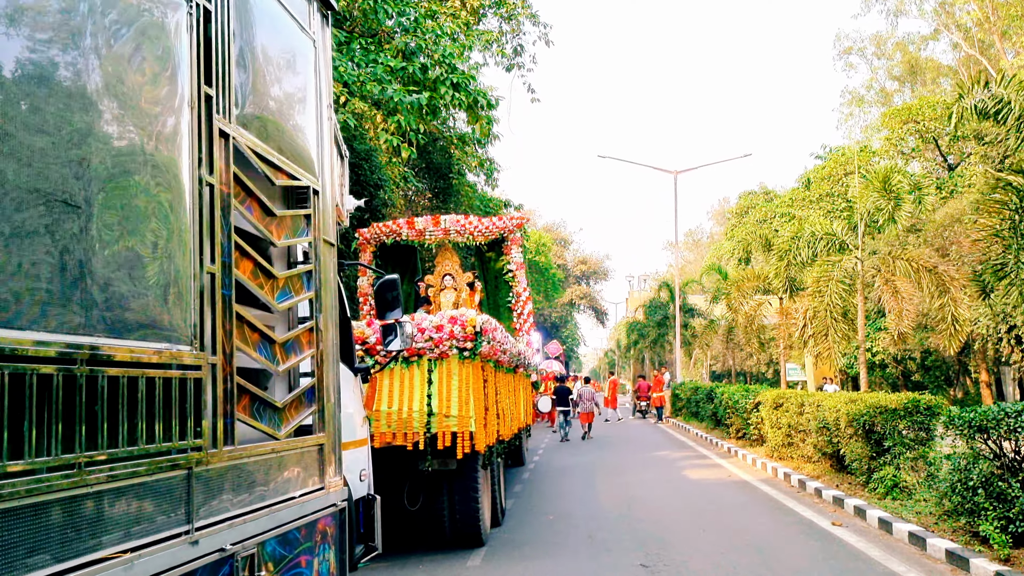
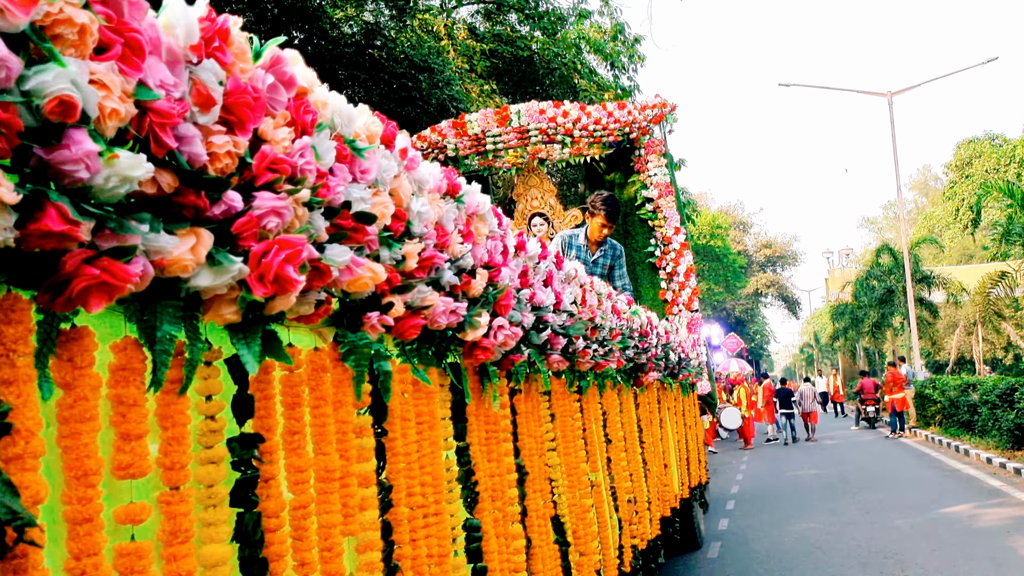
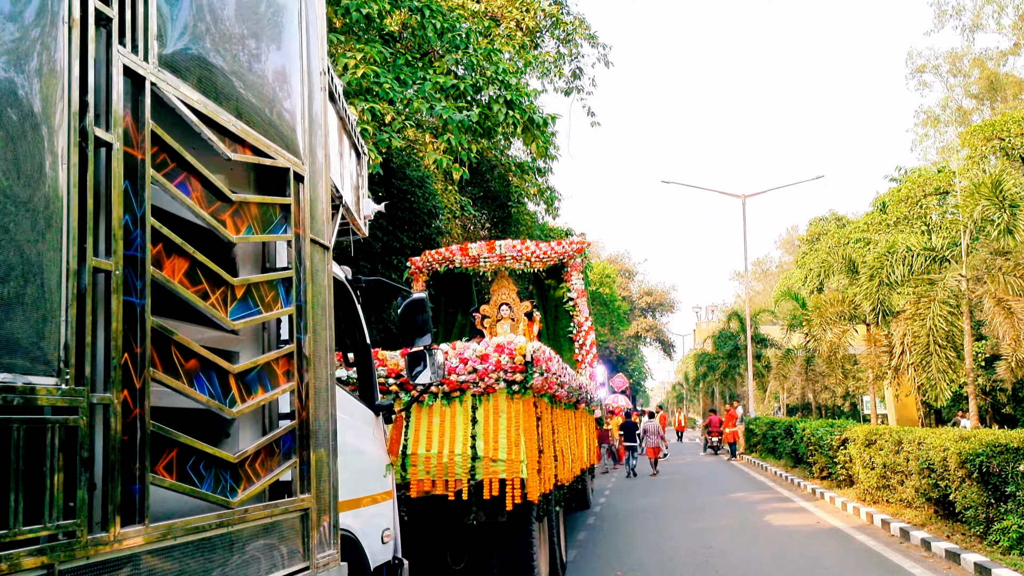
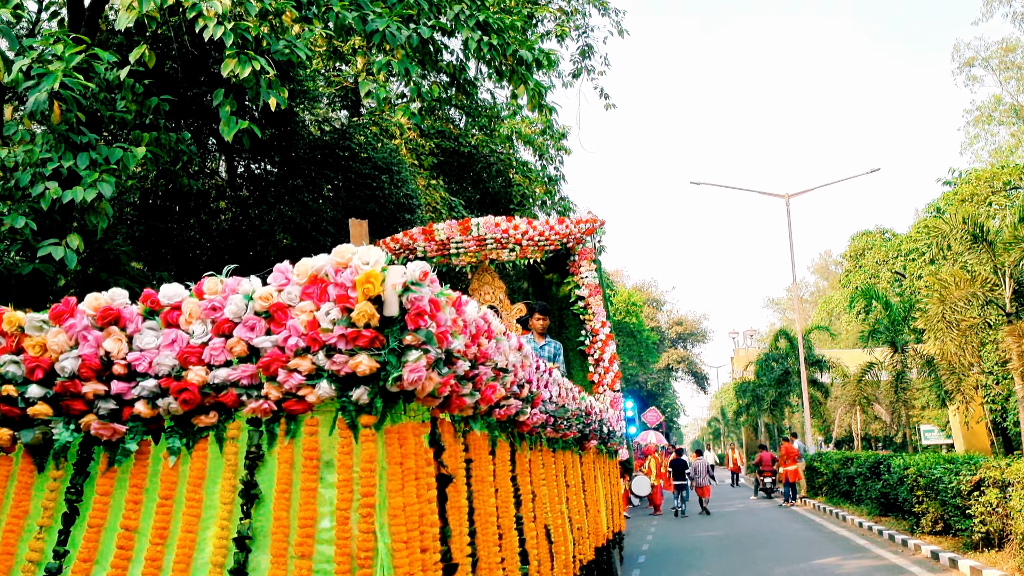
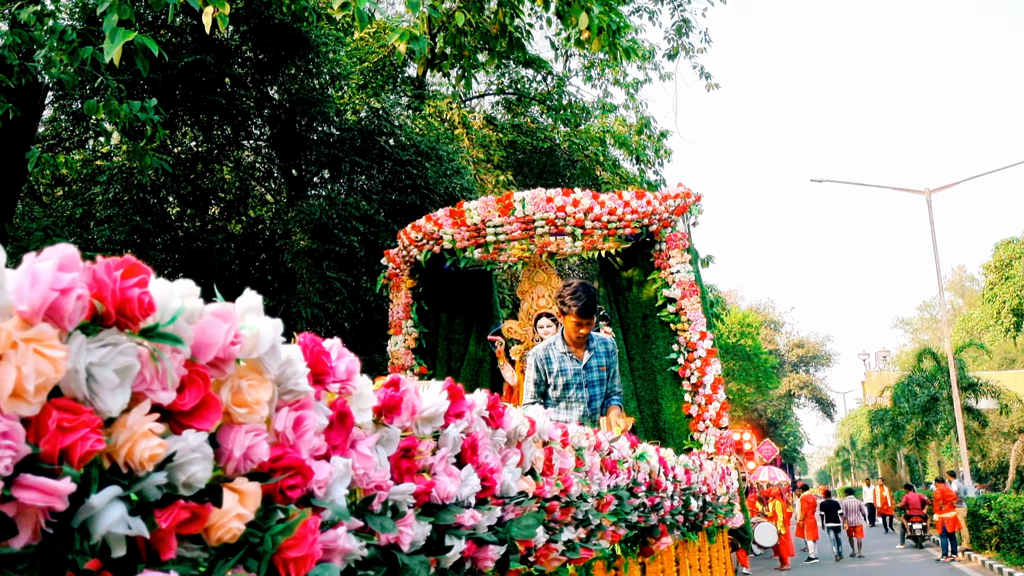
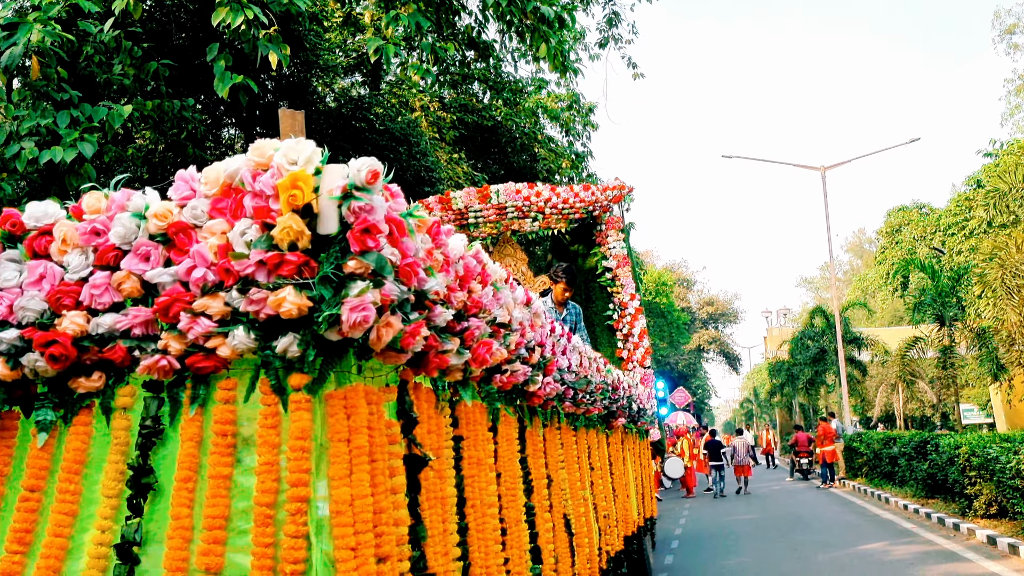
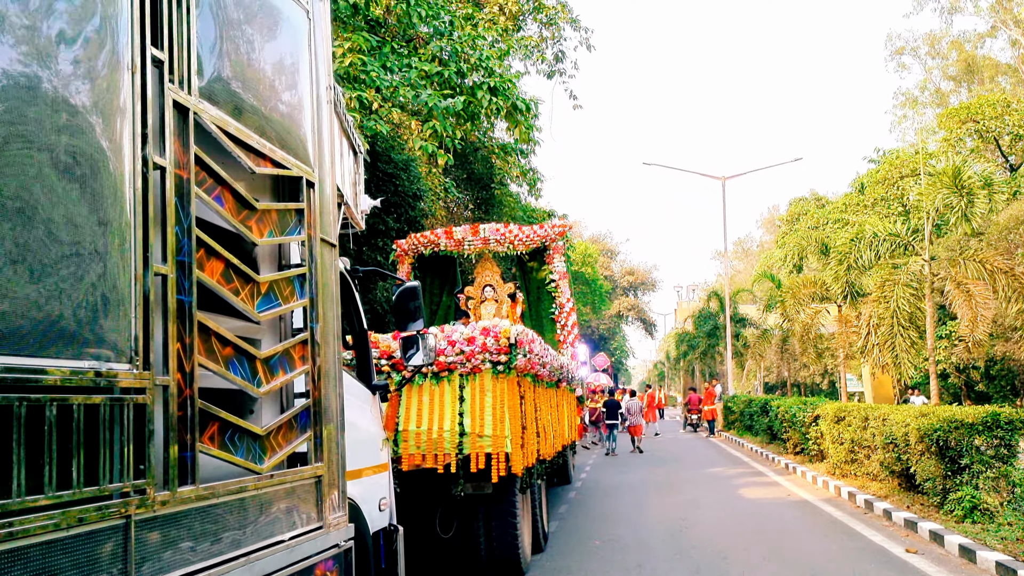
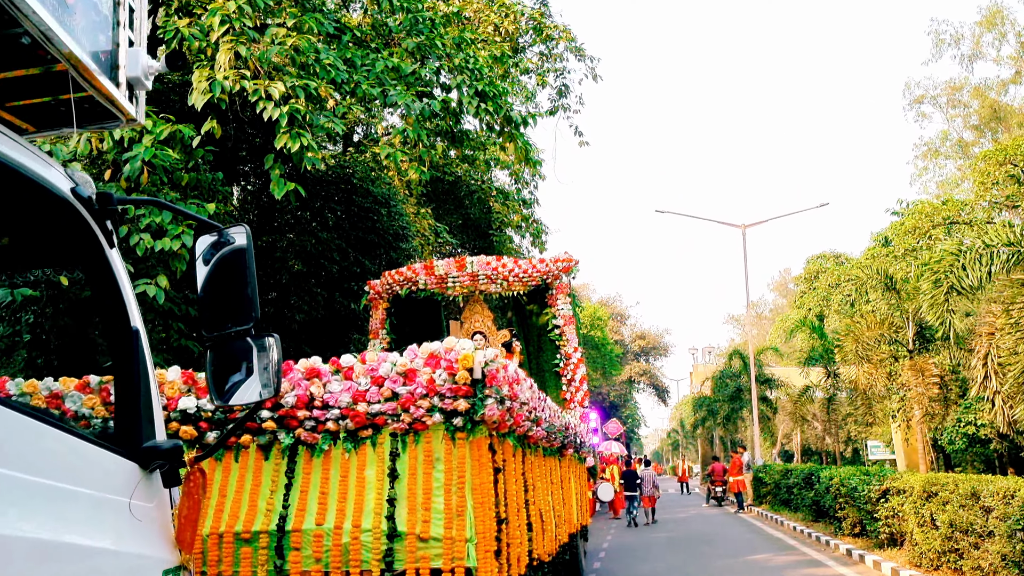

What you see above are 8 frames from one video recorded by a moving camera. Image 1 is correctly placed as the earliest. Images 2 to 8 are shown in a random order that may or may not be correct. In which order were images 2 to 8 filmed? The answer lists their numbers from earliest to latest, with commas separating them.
7, 3, 8, 4, 6, 2, 5
